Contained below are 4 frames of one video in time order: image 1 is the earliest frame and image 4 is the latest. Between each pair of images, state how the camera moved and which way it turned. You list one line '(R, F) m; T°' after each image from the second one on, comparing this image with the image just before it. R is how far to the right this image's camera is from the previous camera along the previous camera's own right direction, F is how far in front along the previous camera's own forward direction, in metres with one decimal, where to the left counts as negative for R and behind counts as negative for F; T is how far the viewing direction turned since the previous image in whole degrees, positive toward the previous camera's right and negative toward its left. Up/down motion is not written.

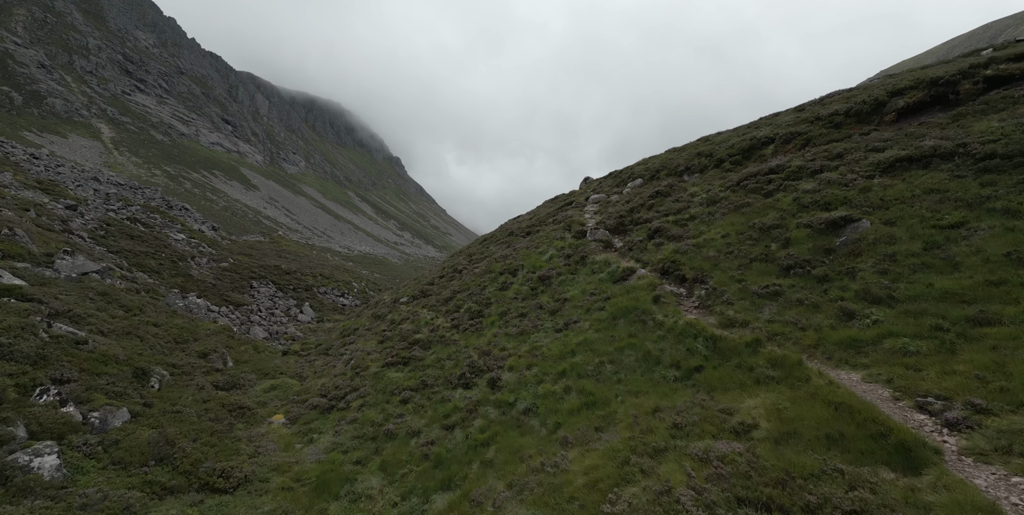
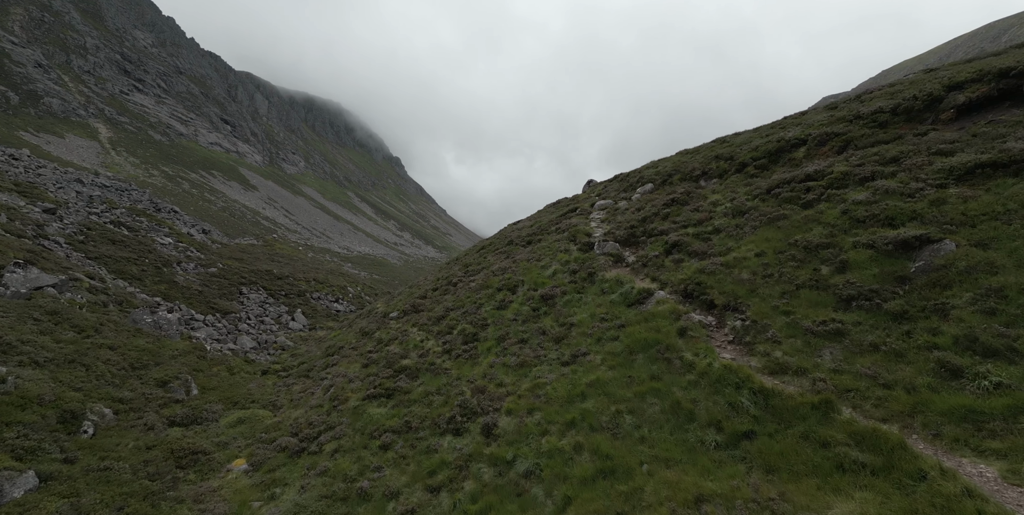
(0.0, +3.1) m; 0°
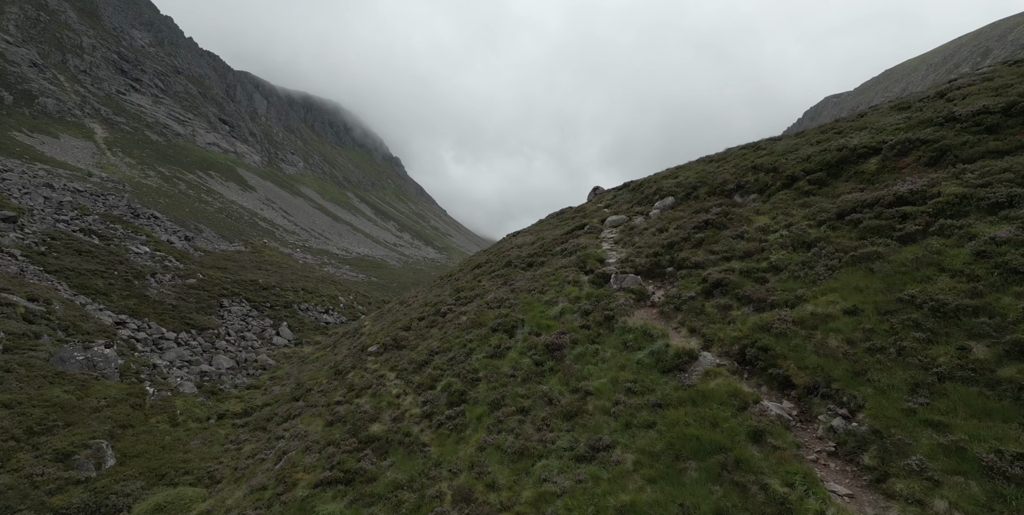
(+0.1, +5.2) m; 0°
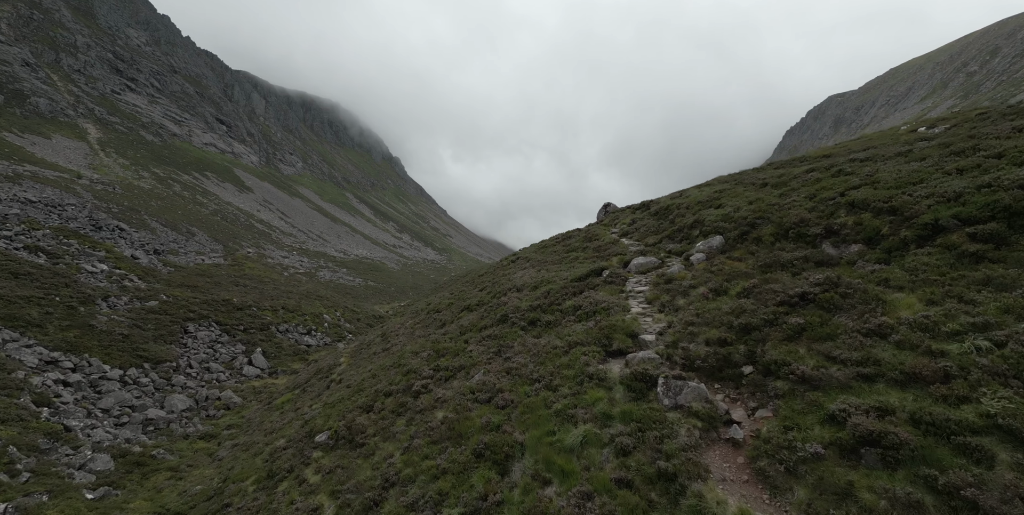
(+0.2, +8.1) m; 0°
